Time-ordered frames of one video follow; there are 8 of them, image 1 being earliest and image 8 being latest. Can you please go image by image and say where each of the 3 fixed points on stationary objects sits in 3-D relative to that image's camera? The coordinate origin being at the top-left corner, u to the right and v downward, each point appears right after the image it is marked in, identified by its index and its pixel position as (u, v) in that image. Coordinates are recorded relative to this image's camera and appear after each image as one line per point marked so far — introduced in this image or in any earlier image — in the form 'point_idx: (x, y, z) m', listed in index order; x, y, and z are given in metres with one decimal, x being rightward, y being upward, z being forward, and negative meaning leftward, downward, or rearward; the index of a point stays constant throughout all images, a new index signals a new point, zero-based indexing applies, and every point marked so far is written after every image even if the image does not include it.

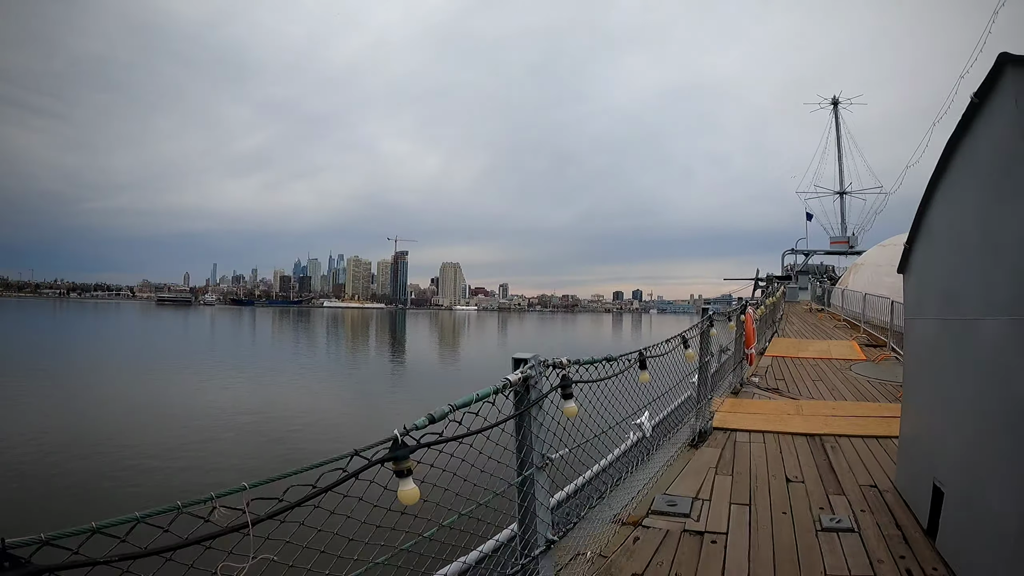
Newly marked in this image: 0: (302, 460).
0: (-5.9, -5.0, +13.7) m
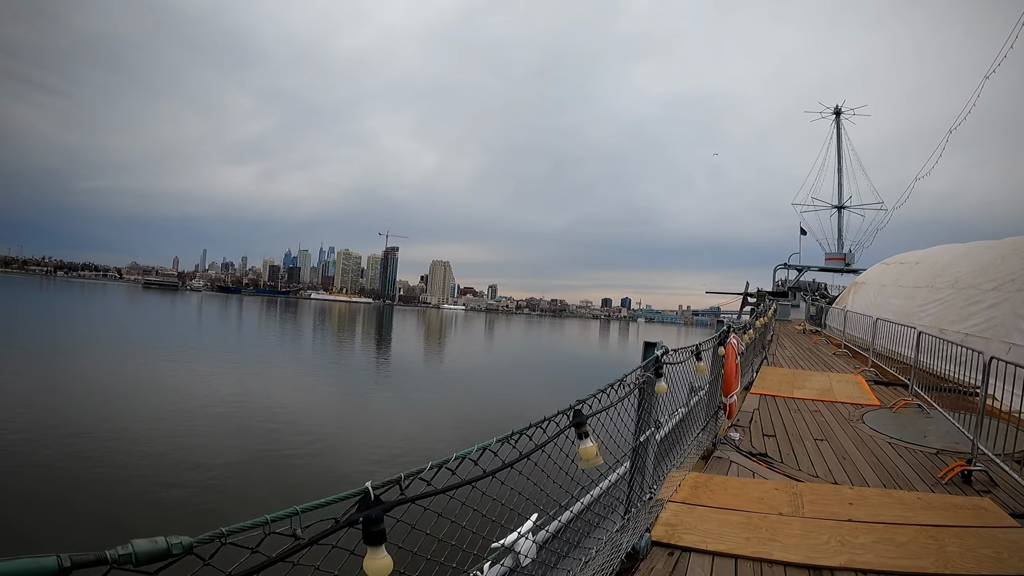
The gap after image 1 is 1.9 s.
0: (-6.6, -4.7, +13.2) m
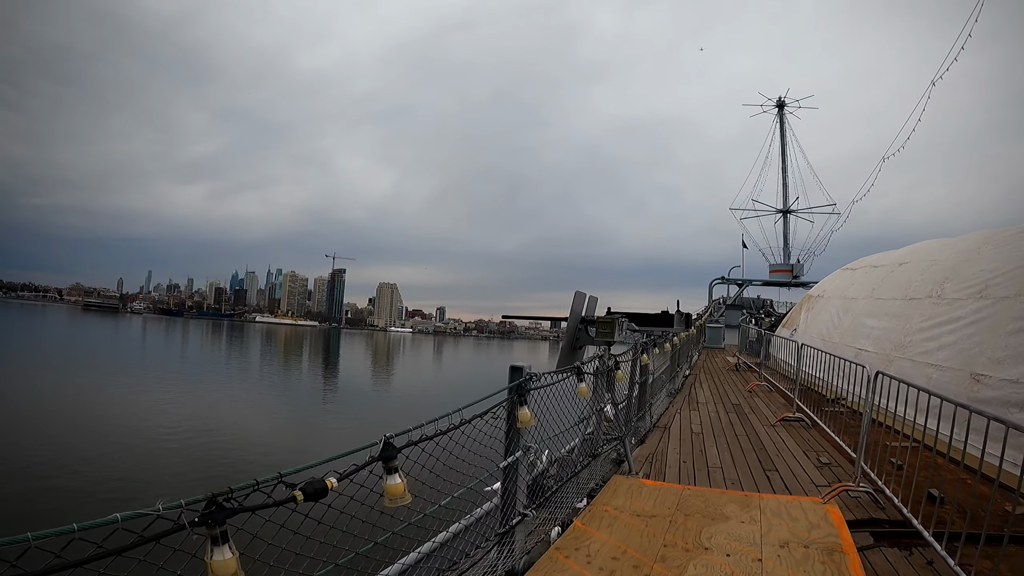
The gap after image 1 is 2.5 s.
0: (-7.4, -5.2, +12.6) m
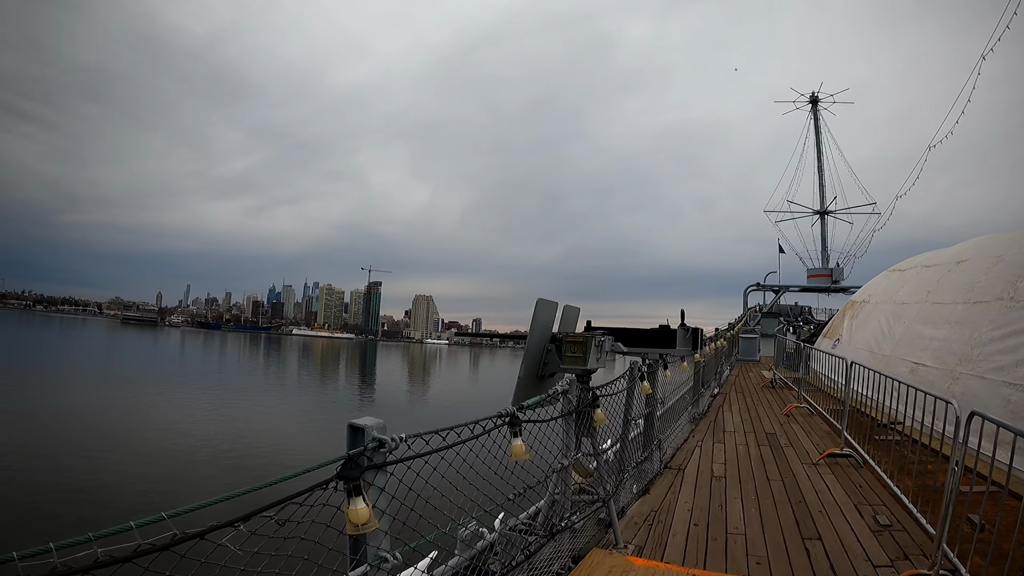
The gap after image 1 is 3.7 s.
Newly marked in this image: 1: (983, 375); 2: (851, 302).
0: (-7.2, -5.5, +12.0) m
1: (+6.8, -1.3, +6.8) m
2: (+9.1, -0.3, +12.7) m
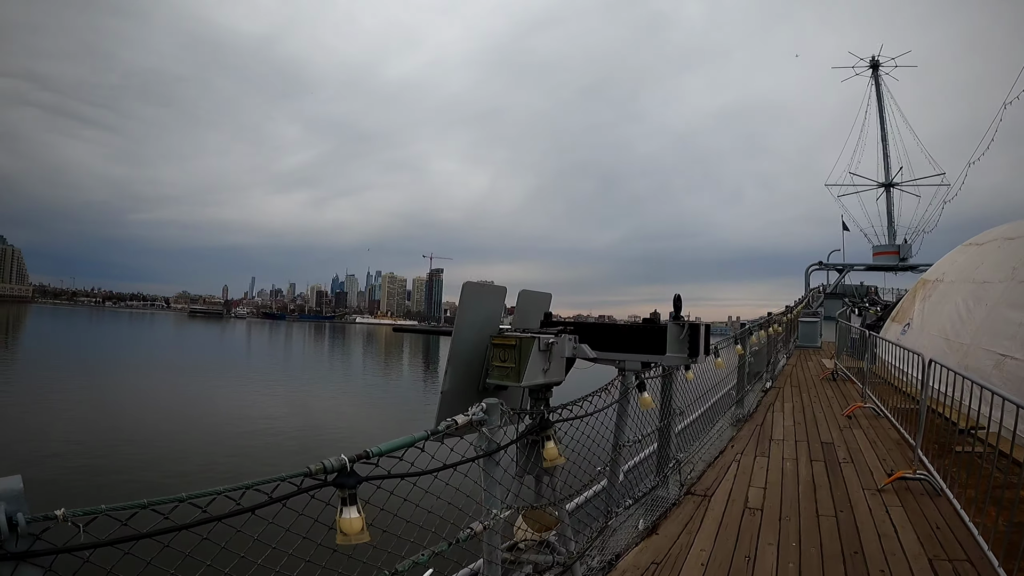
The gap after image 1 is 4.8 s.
0: (-6.5, -5.4, +12.0) m
1: (+6.8, -1.0, +5.5) m
2: (+9.6, +0.1, +11.1) m
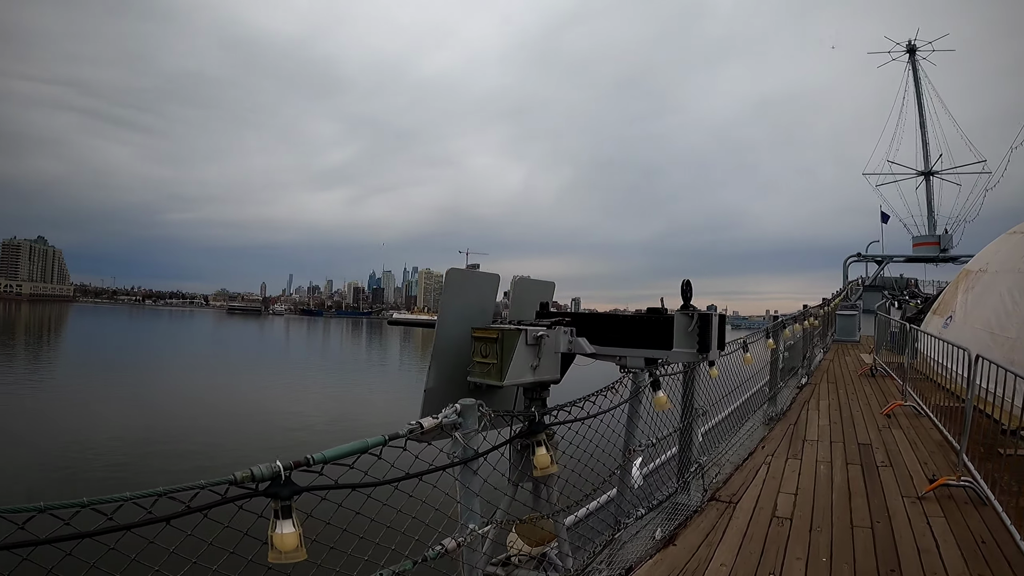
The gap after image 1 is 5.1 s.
0: (-6.1, -5.3, +12.1) m
1: (+6.9, -0.9, +5.0) m
2: (+10.0, +0.3, +10.5) m
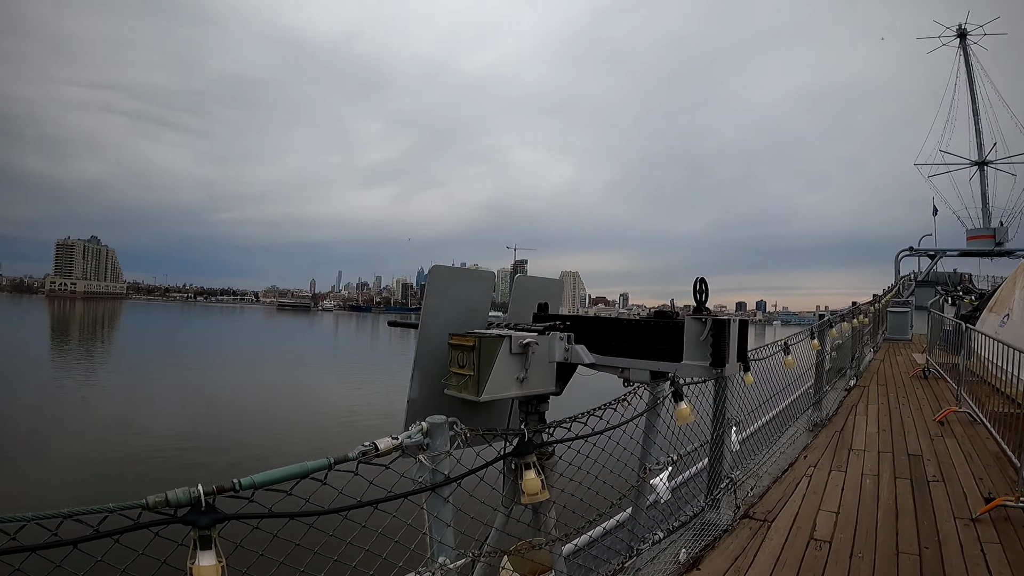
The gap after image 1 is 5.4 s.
0: (-5.5, -5.2, +12.3) m
1: (+7.1, -0.9, +4.3) m
2: (+10.4, +0.4, +9.6) m
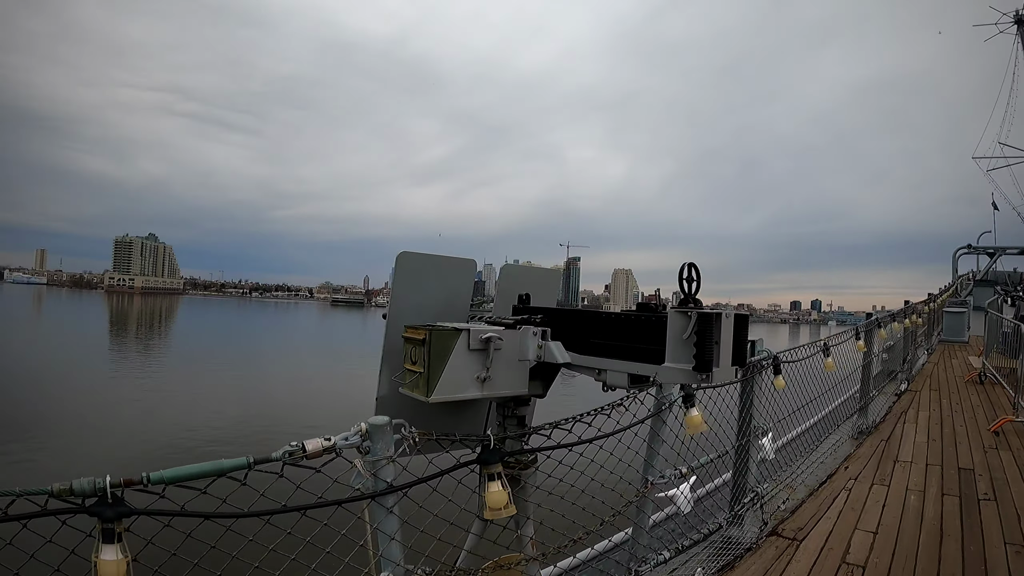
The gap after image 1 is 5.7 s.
0: (-5.0, -5.1, +12.4) m
1: (+7.1, -0.9, +3.7) m
2: (+10.8, +0.4, +8.8) m
